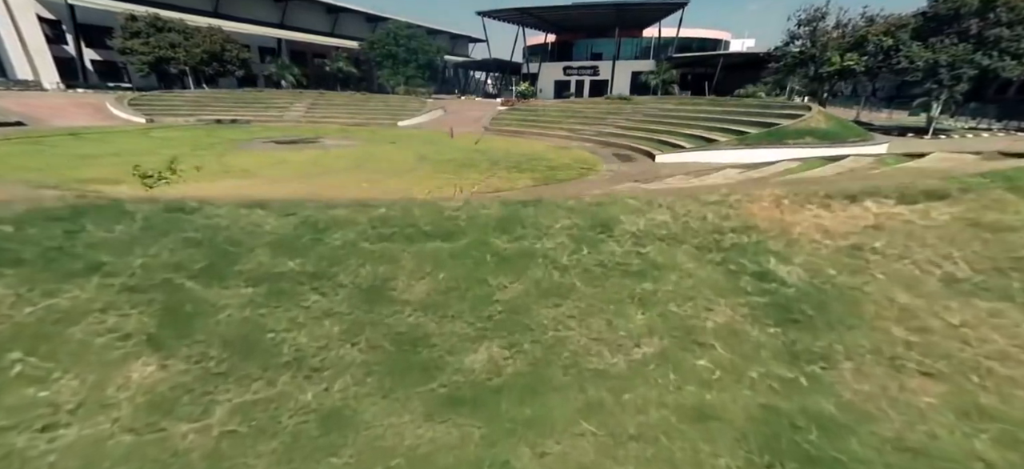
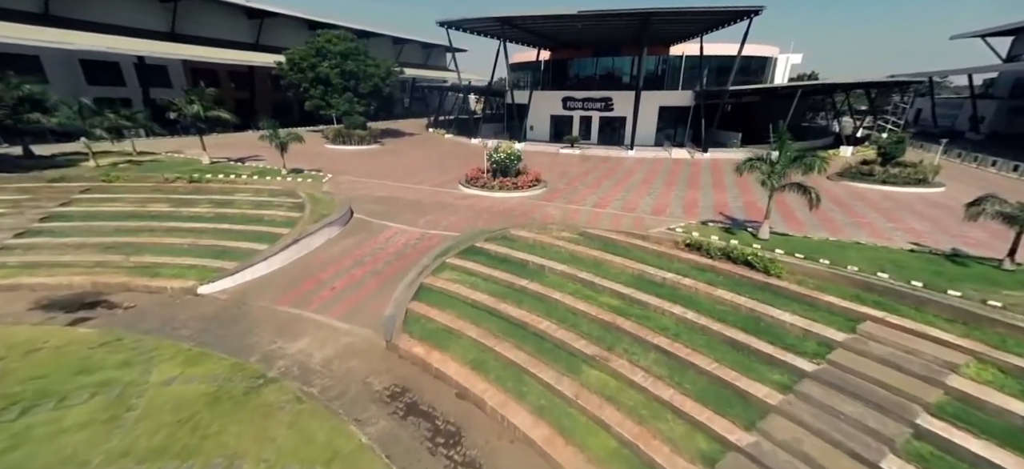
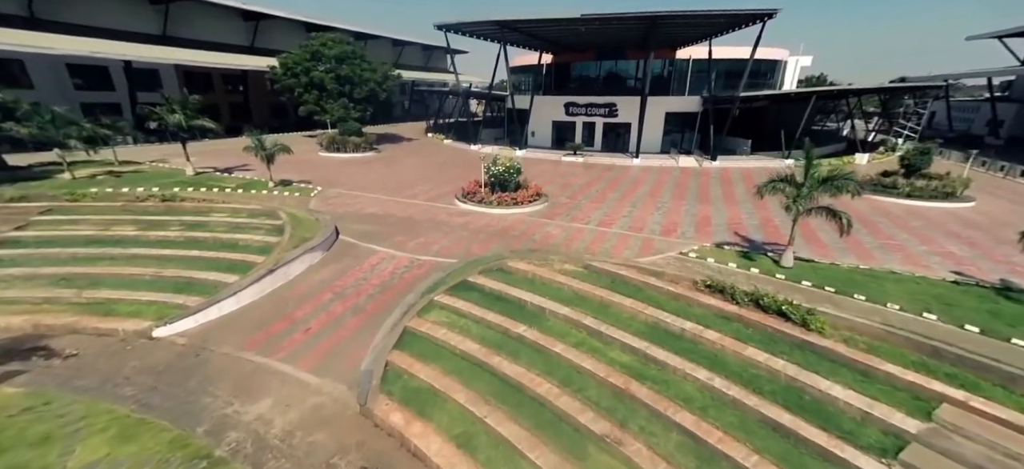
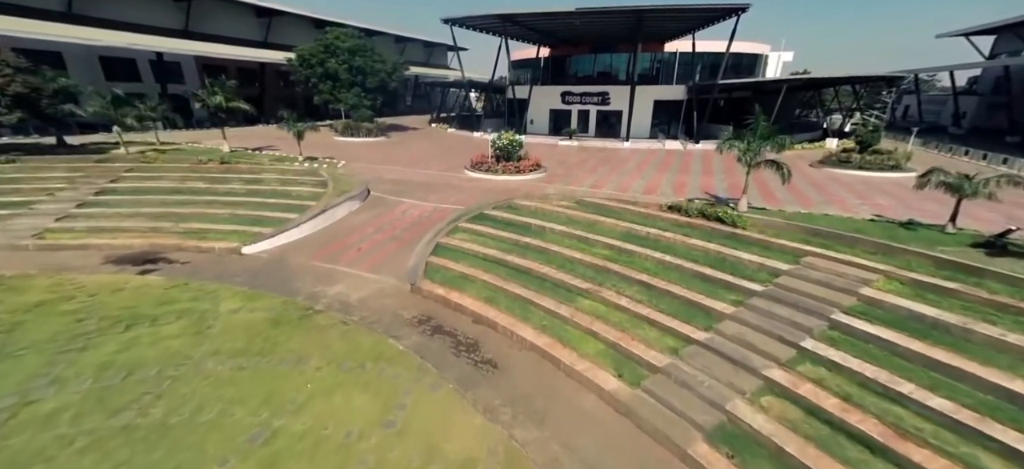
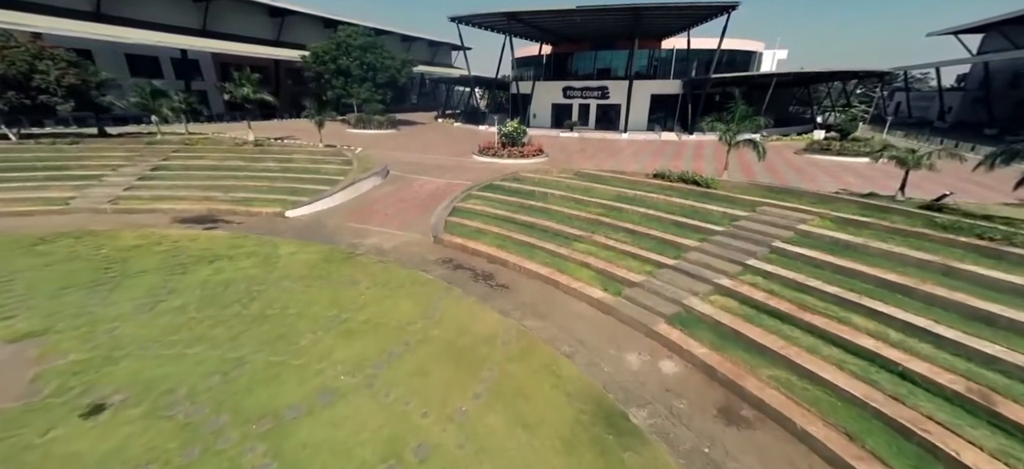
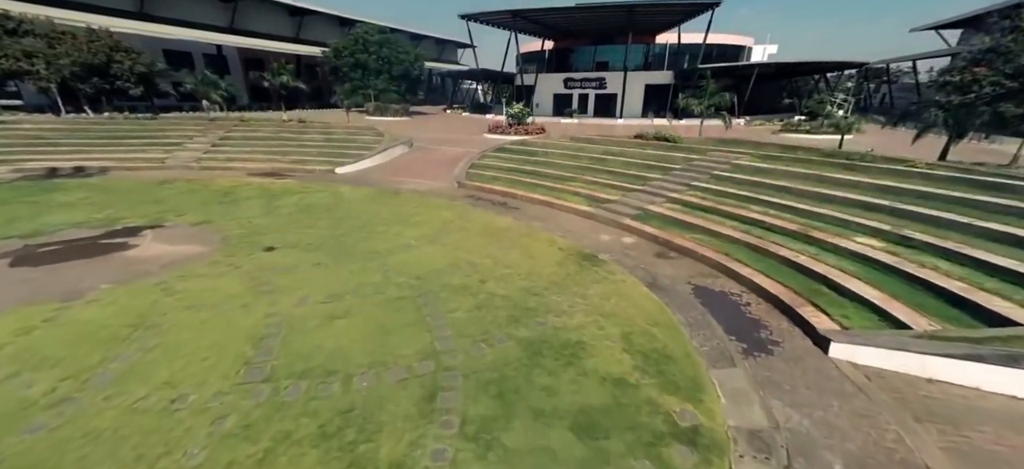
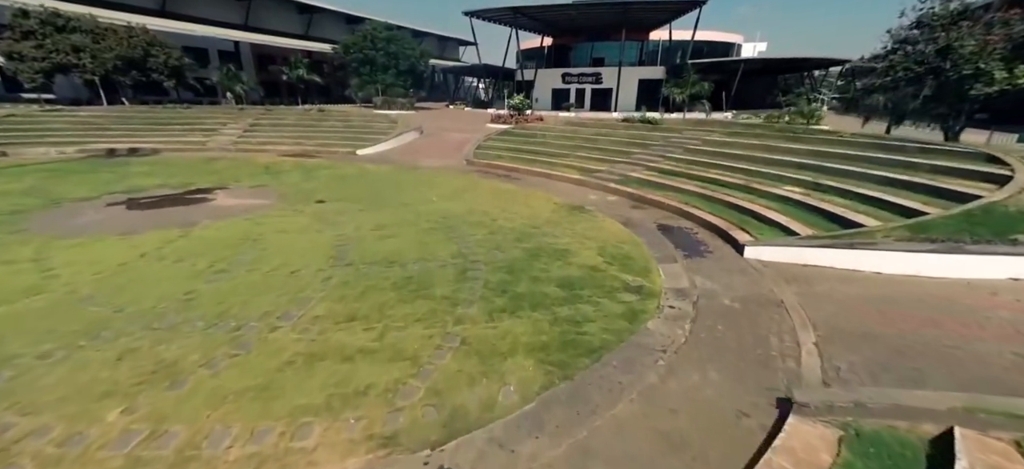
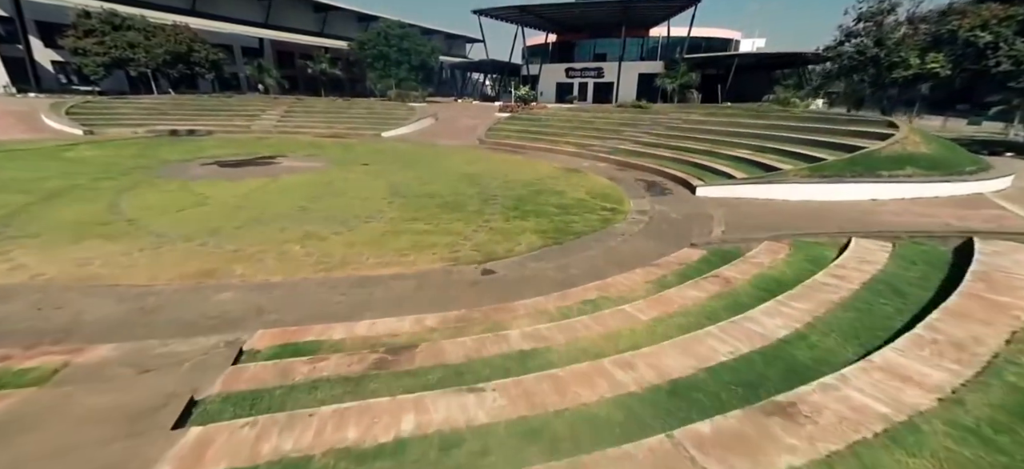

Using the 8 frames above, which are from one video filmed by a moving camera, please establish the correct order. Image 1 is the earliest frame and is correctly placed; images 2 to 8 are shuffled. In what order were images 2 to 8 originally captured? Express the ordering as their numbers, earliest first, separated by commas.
8, 7, 6, 5, 4, 2, 3
